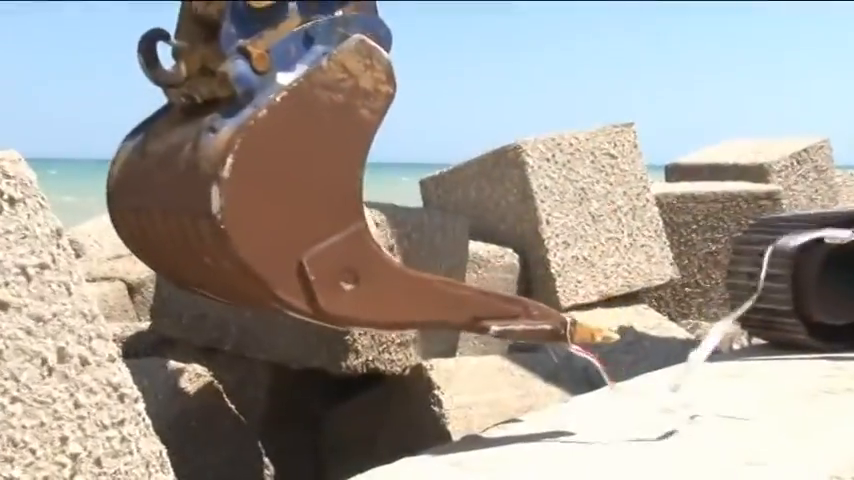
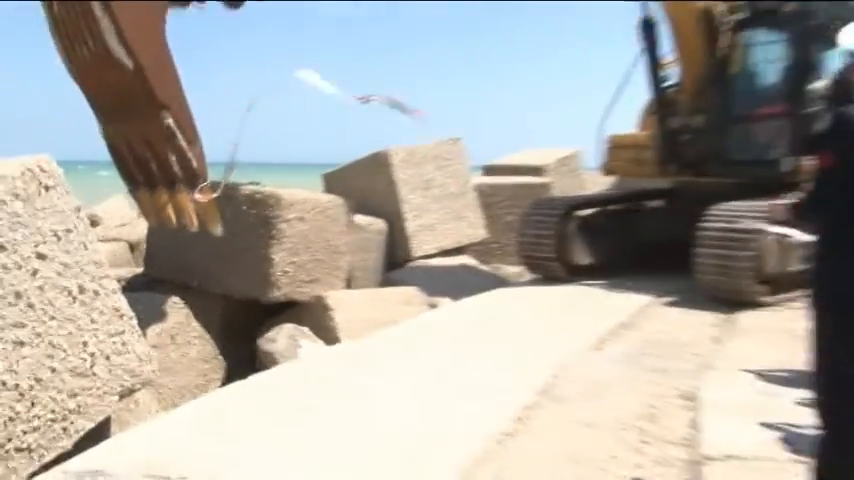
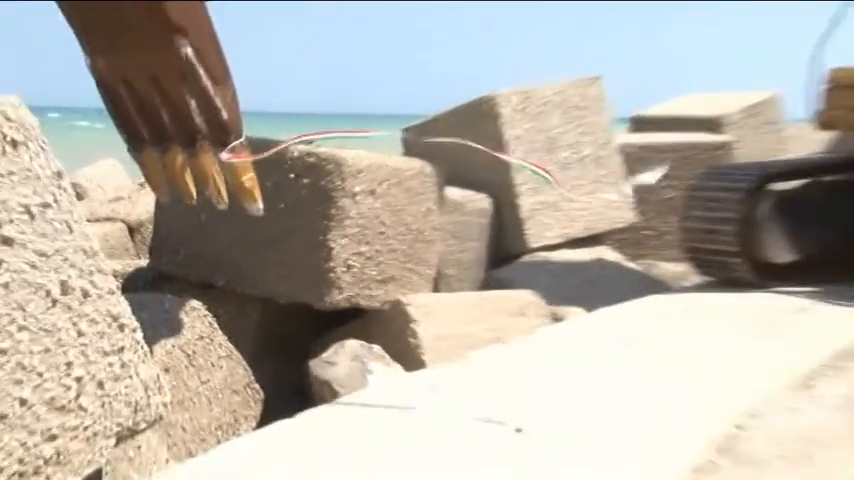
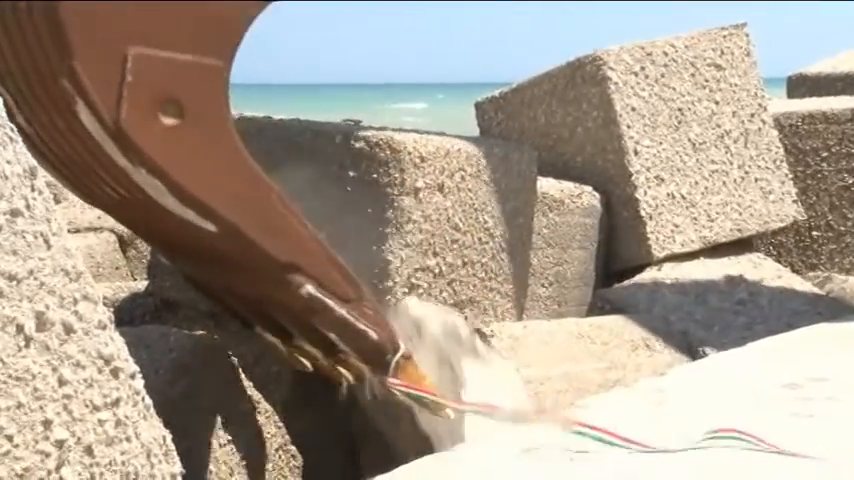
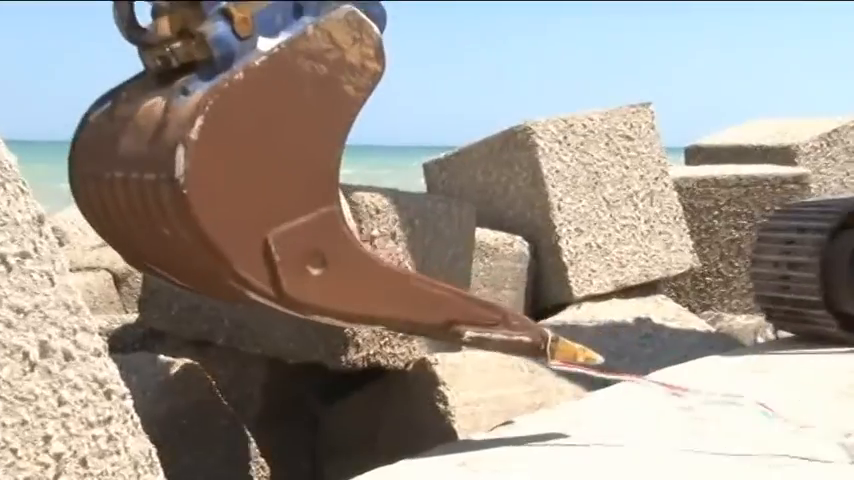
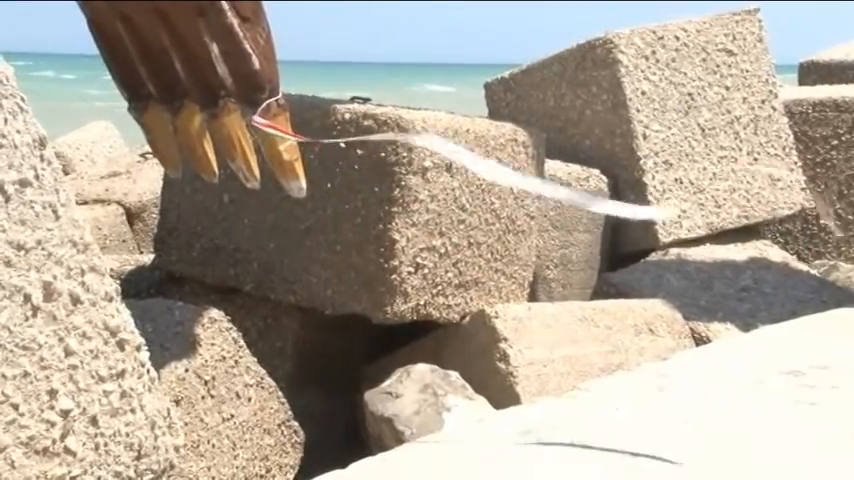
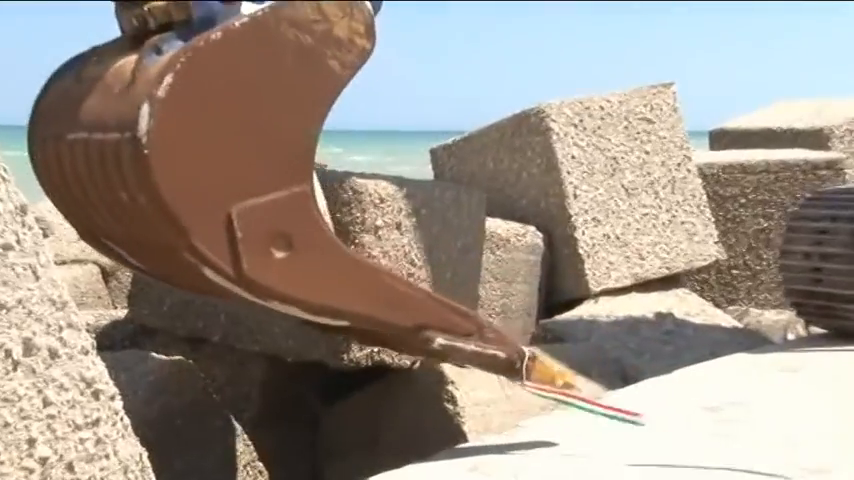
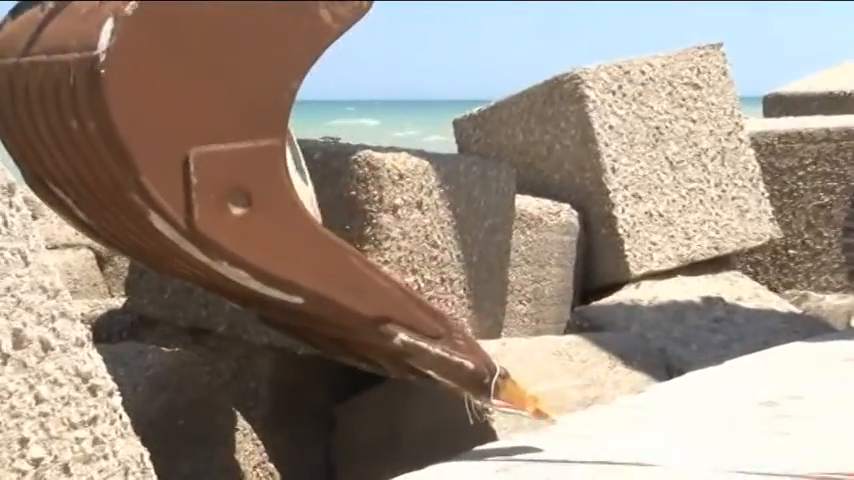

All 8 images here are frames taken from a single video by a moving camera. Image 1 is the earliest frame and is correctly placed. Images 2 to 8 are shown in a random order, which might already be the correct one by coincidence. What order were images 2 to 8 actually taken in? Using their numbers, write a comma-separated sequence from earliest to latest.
5, 7, 8, 4, 6, 3, 2
